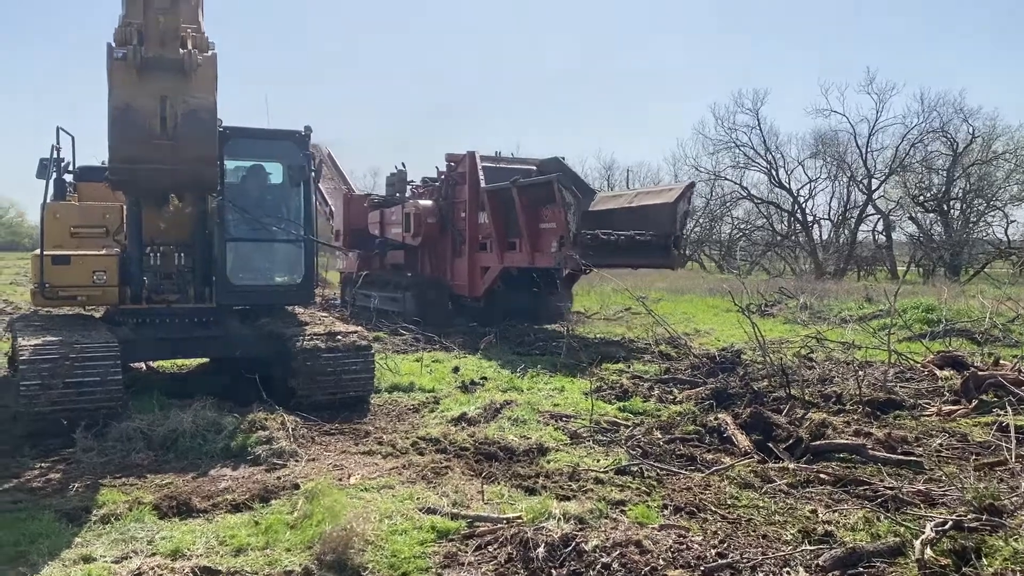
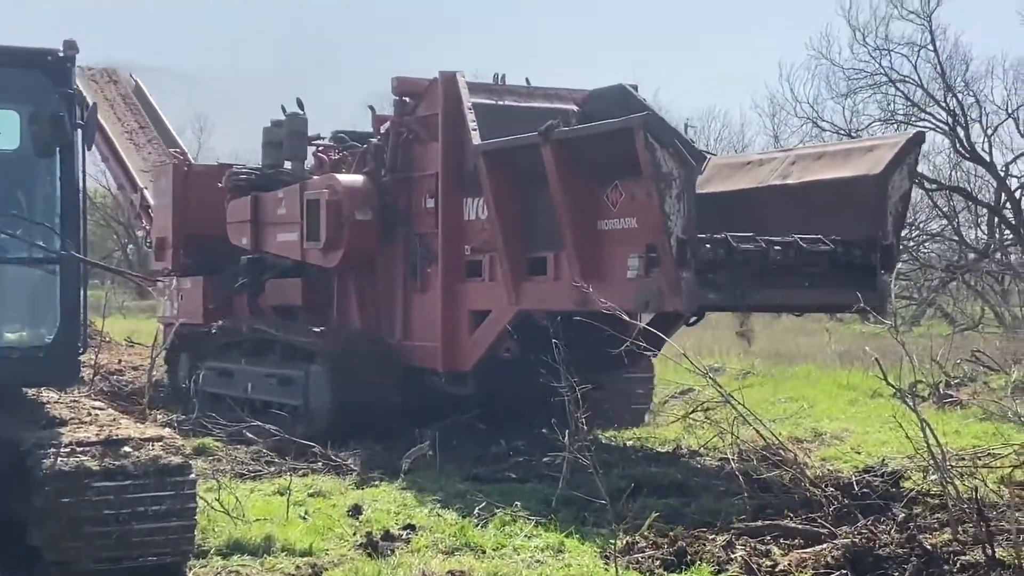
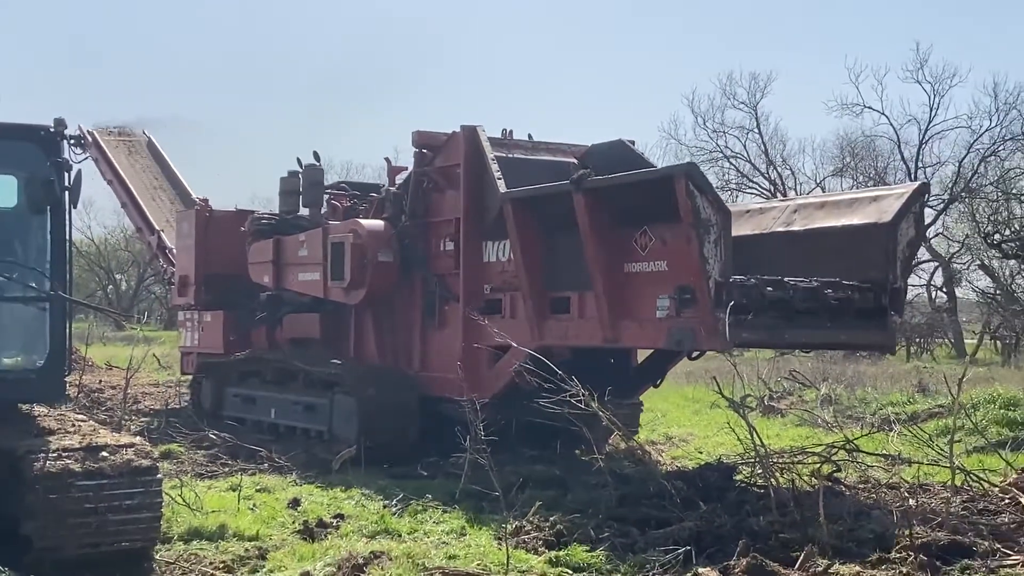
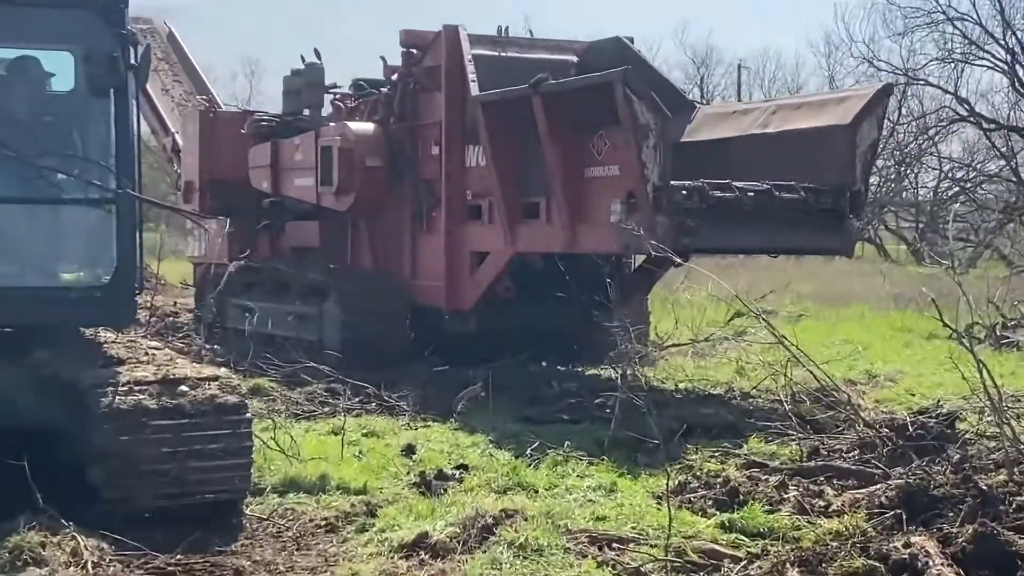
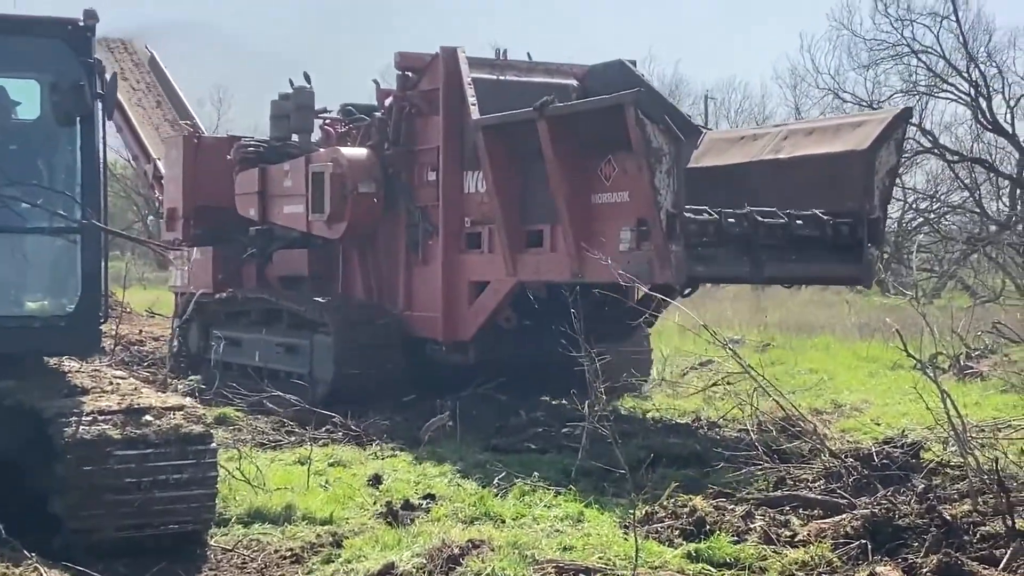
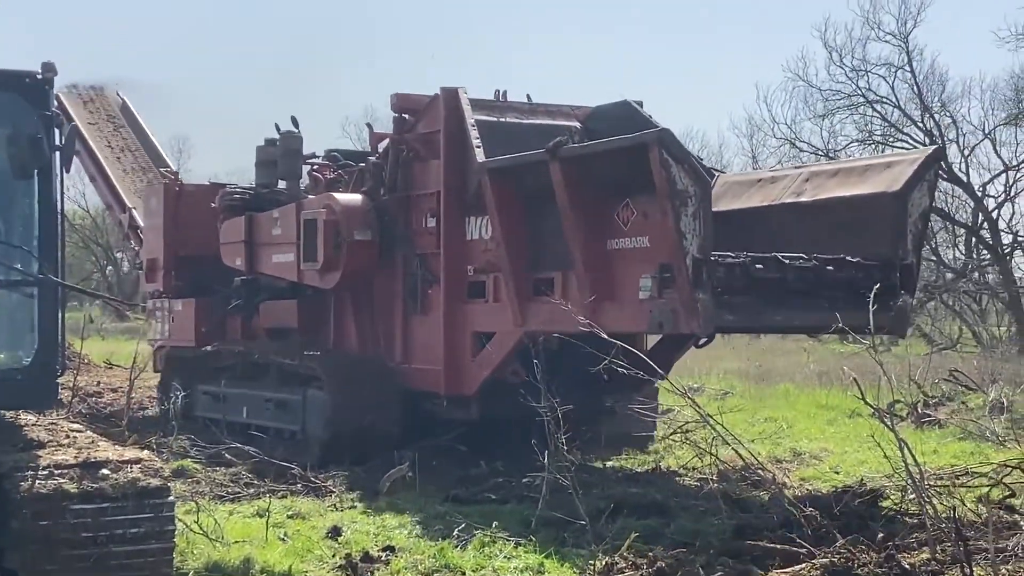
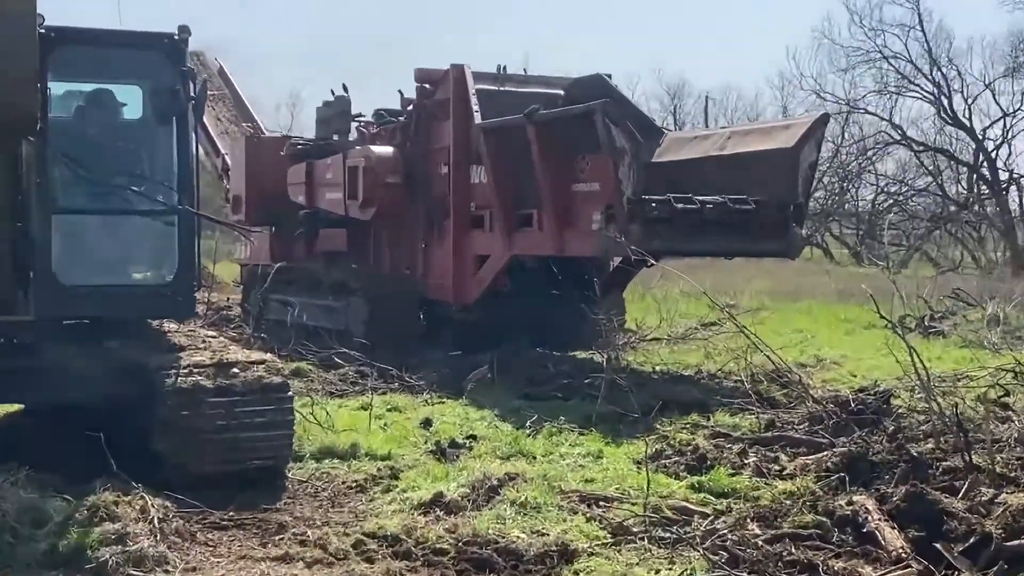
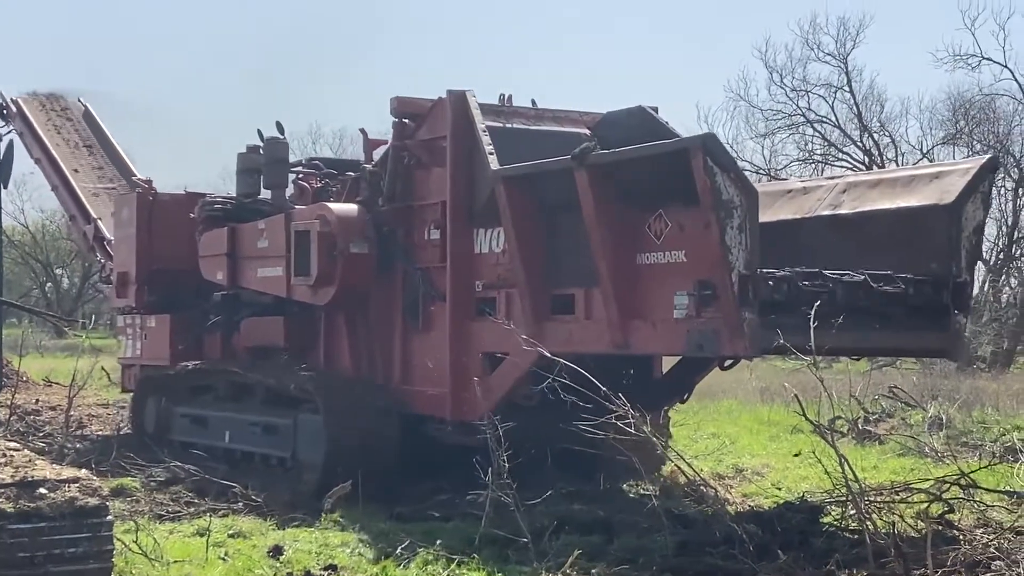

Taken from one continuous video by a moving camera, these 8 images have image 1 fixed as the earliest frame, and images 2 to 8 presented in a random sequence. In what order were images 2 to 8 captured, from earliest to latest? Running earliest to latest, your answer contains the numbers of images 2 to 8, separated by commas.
7, 4, 5, 2, 6, 8, 3
